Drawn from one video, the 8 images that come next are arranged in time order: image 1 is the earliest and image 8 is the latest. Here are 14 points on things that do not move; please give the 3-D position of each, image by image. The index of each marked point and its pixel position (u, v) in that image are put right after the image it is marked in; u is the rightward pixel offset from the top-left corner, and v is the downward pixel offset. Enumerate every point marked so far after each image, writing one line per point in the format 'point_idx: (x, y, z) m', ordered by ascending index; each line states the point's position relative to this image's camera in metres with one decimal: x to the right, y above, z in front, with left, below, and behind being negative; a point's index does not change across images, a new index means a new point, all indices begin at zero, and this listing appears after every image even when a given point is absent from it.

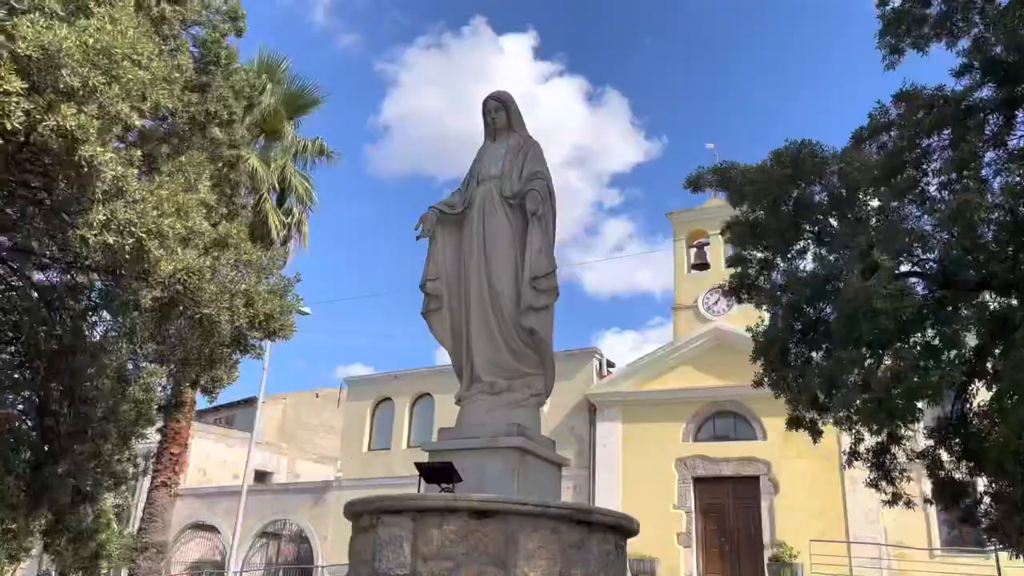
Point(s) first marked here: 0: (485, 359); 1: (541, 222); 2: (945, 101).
0: (-0.2, -0.5, +5.3) m
1: (+0.2, +0.4, +5.3) m
2: (+4.5, +1.9, +8.5) m
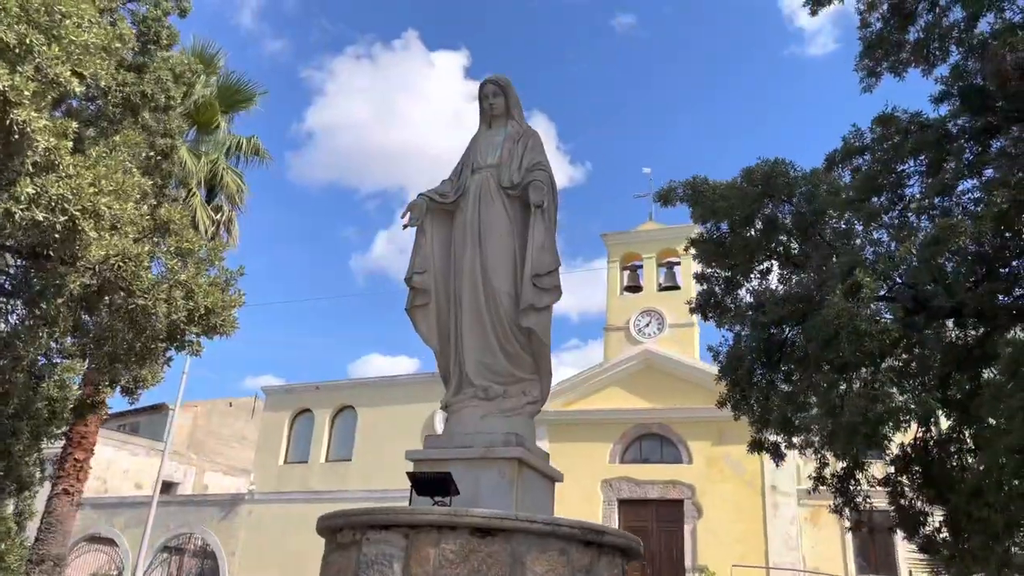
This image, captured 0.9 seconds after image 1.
0: (-0.2, -0.4, +4.8) m
1: (+0.2, +0.4, +4.9) m
2: (+4.3, +1.7, +8.6) m
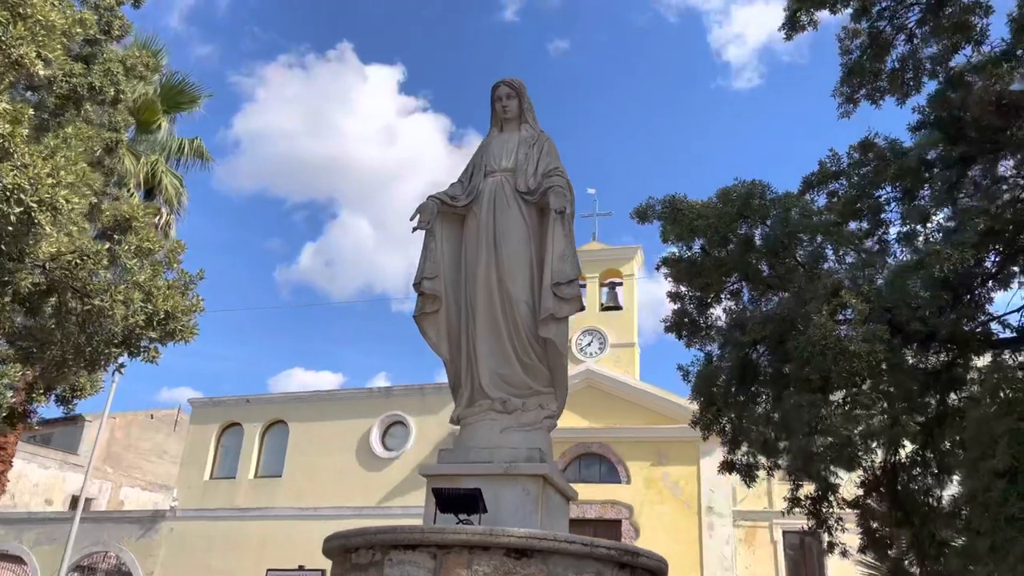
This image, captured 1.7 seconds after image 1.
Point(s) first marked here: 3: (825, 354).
0: (-0.1, -0.5, +4.6) m
1: (+0.3, +0.4, +4.8) m
2: (+4.1, +1.4, +8.7) m
3: (+2.8, -0.6, +7.4) m
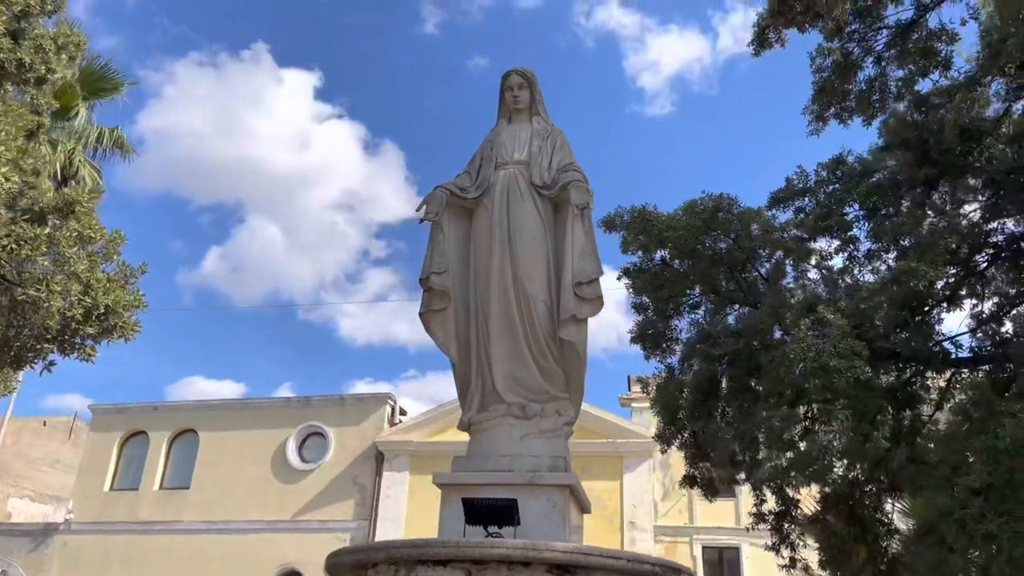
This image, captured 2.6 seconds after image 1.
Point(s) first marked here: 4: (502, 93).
0: (0.0, -0.5, +4.3) m
1: (+0.4, +0.4, +4.5) m
2: (+3.8, +1.2, +8.9) m
3: (+2.6, -0.7, +7.4) m
4: (-0.1, +1.2, +5.1) m
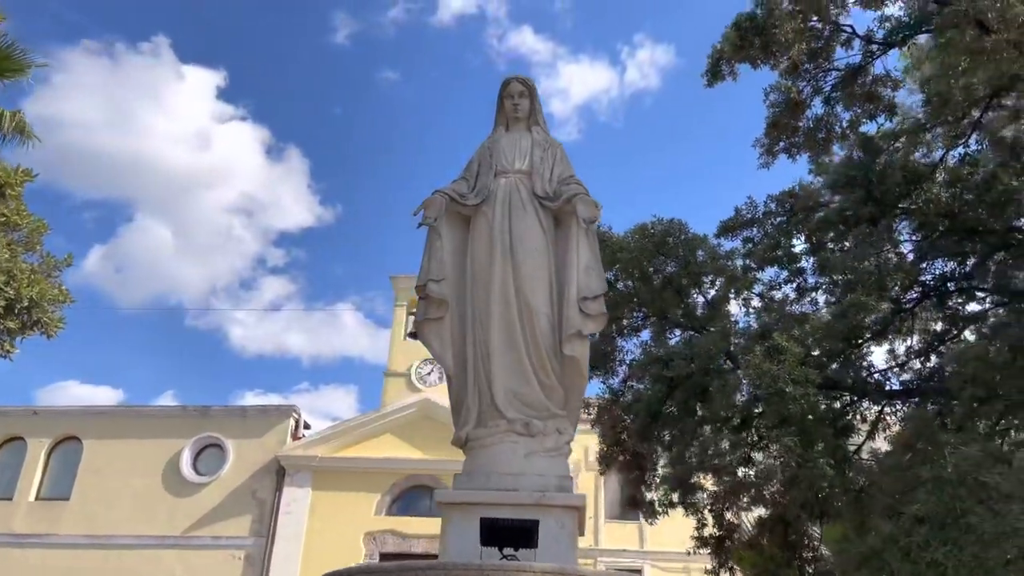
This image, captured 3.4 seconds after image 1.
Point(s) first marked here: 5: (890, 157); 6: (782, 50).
0: (0.0, -0.5, +4.2) m
1: (+0.4, +0.3, +4.4) m
2: (+3.3, +0.9, +9.2) m
3: (+2.2, -1.0, +7.5) m
4: (-0.1, +1.1, +4.9) m
5: (+4.0, +1.4, +8.7) m
6: (+2.9, +2.5, +8.8) m
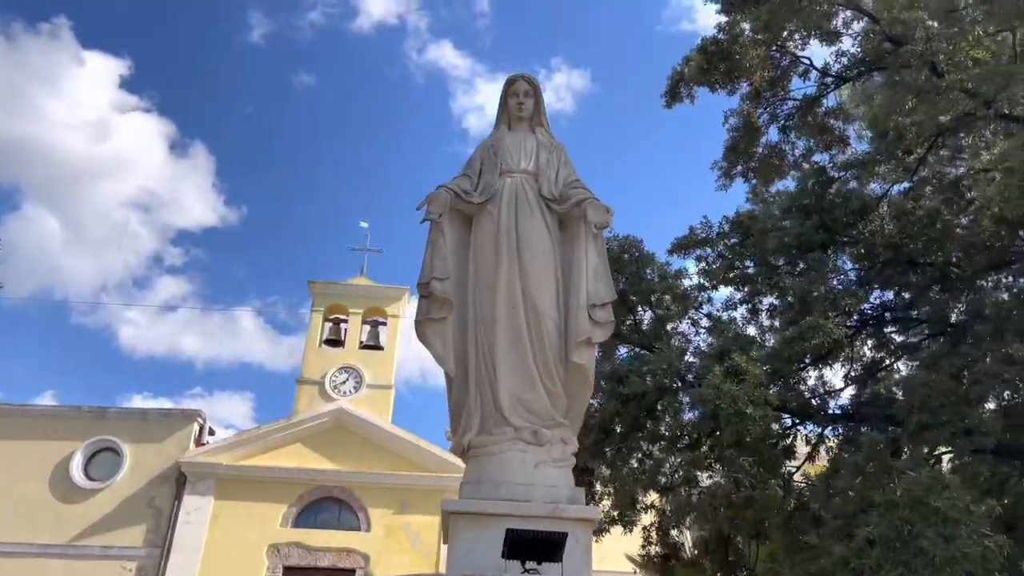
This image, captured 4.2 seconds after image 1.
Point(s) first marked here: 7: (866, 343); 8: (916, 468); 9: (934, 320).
0: (0.0, -0.5, +4.0) m
1: (+0.4, +0.3, +4.3) m
2: (+2.8, +0.6, +9.4) m
3: (+1.8, -1.1, +7.5) m
4: (0.0, +1.1, +4.8) m
5: (+3.6, +1.1, +9.0) m
6: (+2.5, +2.3, +9.0) m
7: (+3.9, -0.6, +9.3) m
8: (+3.4, -1.5, +6.9) m
9: (+4.3, -0.3, +8.5) m
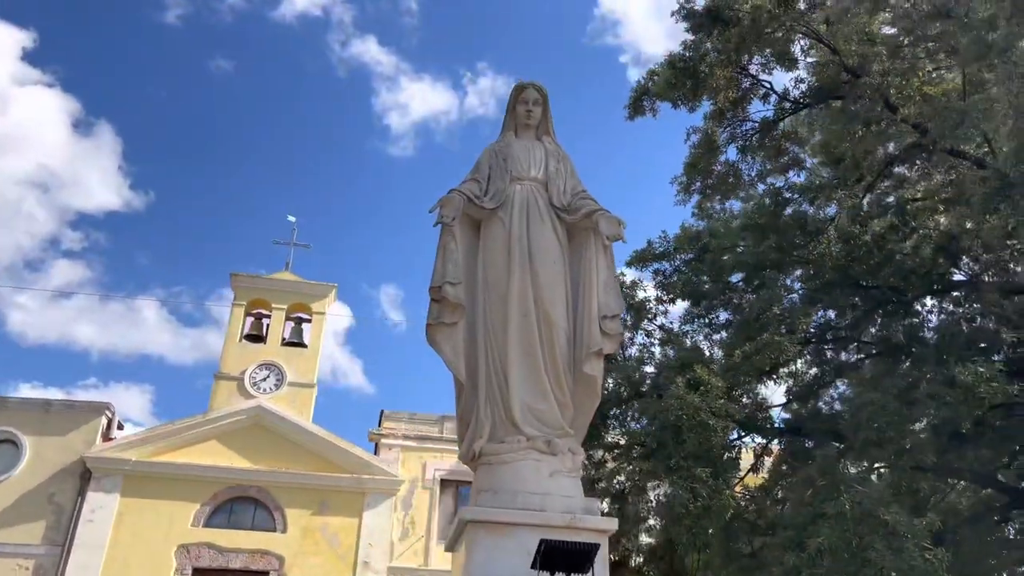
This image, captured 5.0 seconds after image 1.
0: (+0.1, -0.6, +4.0) m
1: (+0.5, +0.2, +4.4) m
2: (+2.4, +0.4, +9.6) m
3: (+1.5, -1.3, +7.7) m
4: (0.0, +1.1, +4.8) m
5: (+3.2, +0.9, +9.3) m
6: (+2.2, +2.1, +9.3) m
7: (+3.4, -0.8, +9.7) m
8: (+3.1, -1.7, +7.2) m
9: (+3.9, -0.6, +8.9) m
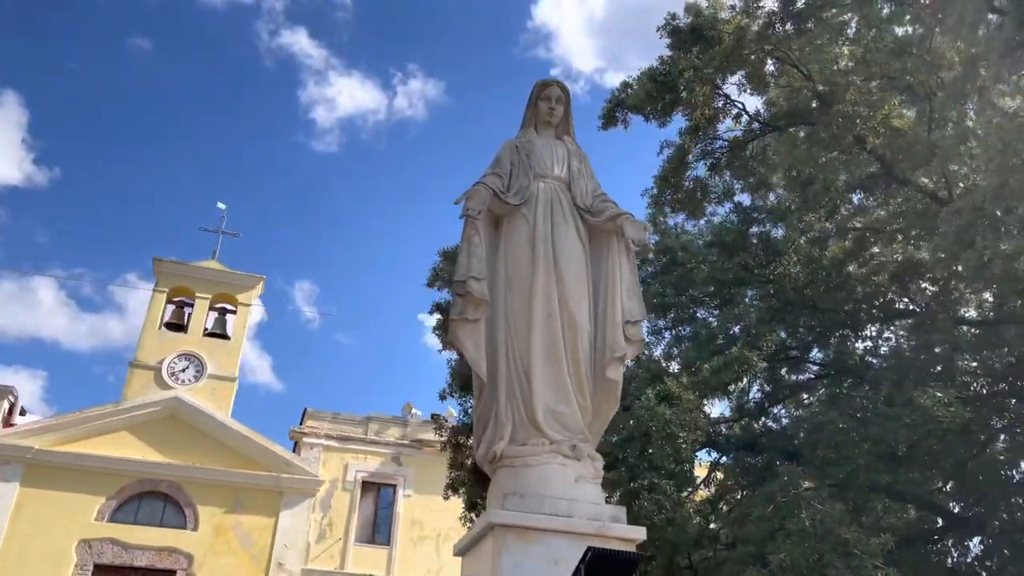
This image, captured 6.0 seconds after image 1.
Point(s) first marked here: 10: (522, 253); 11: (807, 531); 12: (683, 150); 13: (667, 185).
0: (+0.2, -0.6, +3.9) m
1: (+0.6, +0.2, +4.3) m
2: (+2.0, +0.3, +9.7) m
3: (+1.2, -1.4, +7.7) m
4: (+0.1, +1.1, +4.7) m
5: (+2.8, +0.7, +9.5) m
6: (+1.9, +2.0, +9.3) m
7: (+3.0, -1.1, +9.9) m
8: (+2.8, -1.9, +7.4) m
9: (+3.5, -0.8, +9.2) m
10: (0.0, +0.2, +4.2) m
11: (+2.5, -2.0, +7.0) m
12: (+2.0, +1.6, +9.7) m
13: (+1.7, +1.2, +9.9) m
